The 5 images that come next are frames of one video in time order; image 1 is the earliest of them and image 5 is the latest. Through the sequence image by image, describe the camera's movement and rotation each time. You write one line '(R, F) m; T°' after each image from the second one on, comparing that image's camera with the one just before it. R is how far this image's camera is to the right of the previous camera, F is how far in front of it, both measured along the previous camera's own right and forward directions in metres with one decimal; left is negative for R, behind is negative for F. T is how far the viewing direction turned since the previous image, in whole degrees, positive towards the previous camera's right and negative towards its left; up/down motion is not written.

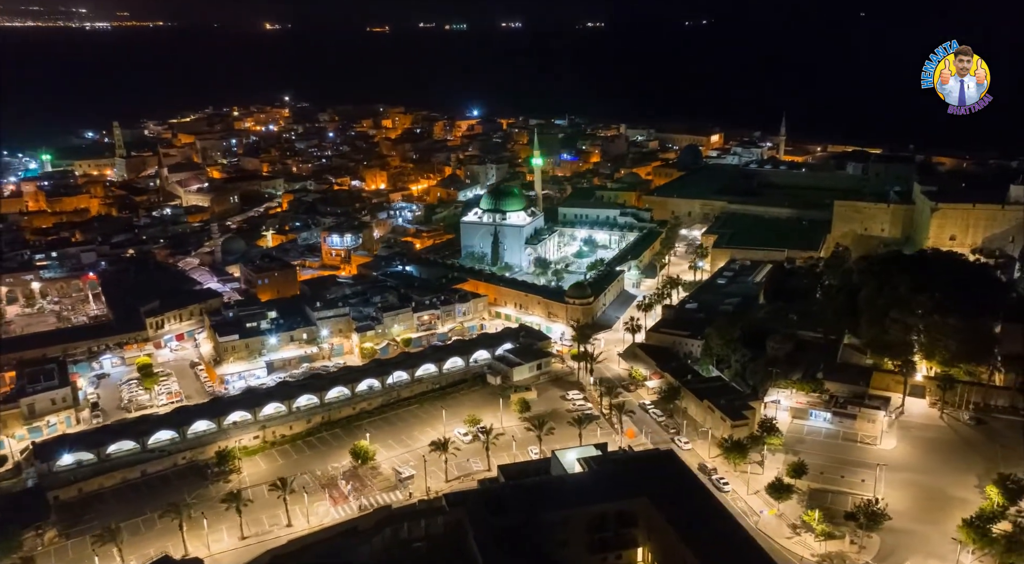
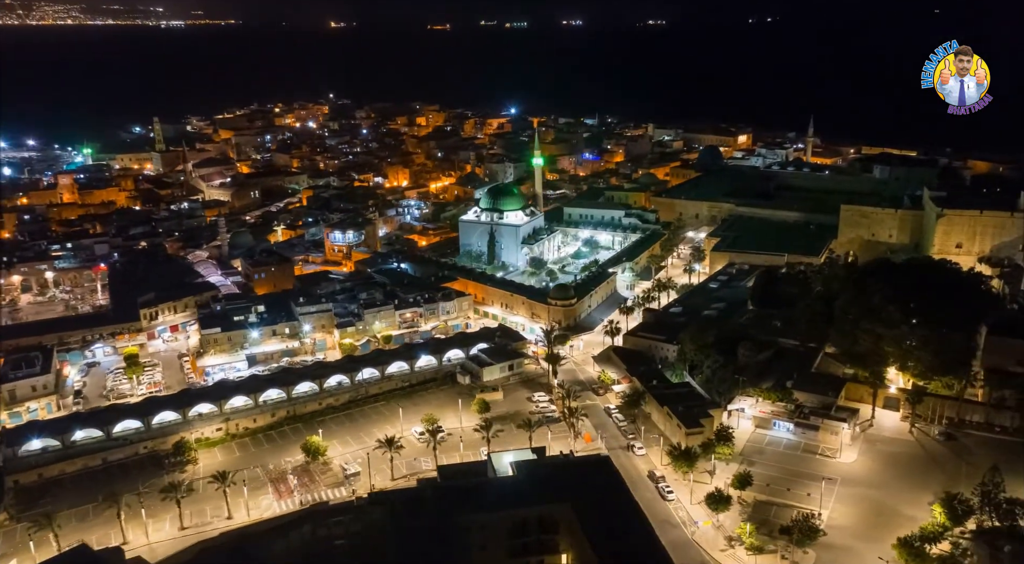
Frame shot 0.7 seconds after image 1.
(+2.0, +0.2) m; -3°
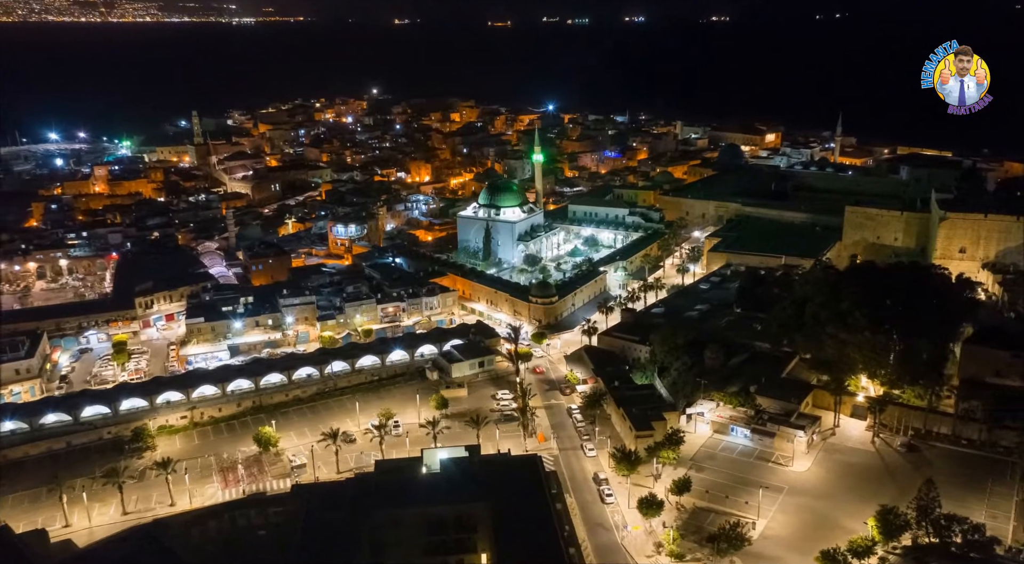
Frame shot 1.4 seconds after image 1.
(+2.0, +0.2) m; -3°
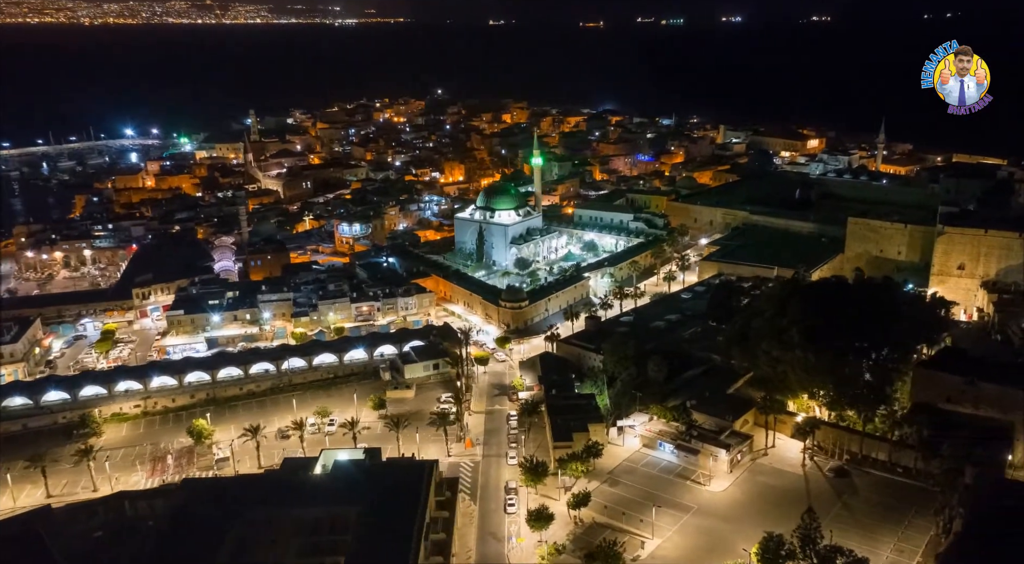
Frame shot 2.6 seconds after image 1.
(+3.1, +0.2) m; -5°
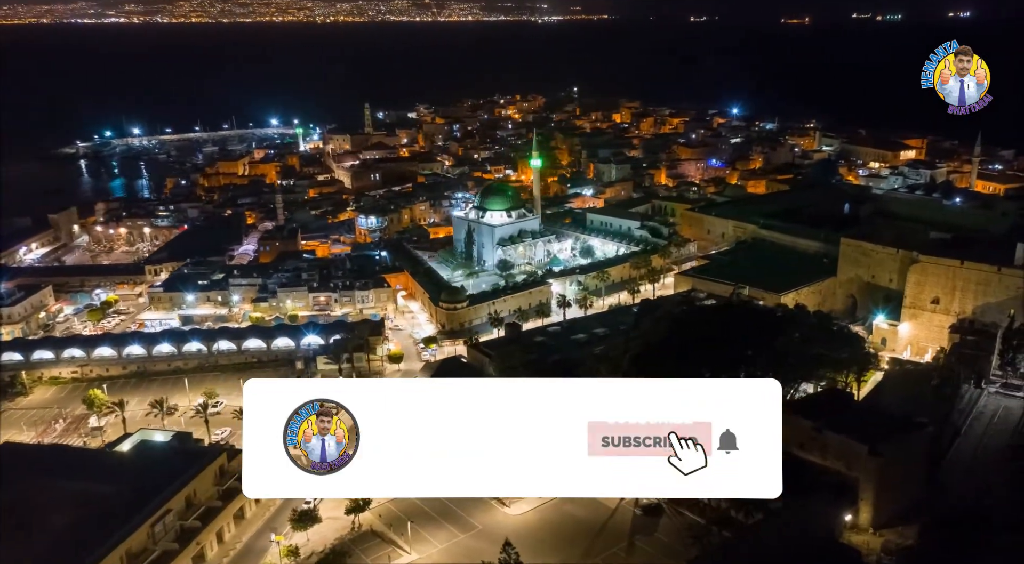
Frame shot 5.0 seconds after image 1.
(+6.4, +0.8) m; -11°
